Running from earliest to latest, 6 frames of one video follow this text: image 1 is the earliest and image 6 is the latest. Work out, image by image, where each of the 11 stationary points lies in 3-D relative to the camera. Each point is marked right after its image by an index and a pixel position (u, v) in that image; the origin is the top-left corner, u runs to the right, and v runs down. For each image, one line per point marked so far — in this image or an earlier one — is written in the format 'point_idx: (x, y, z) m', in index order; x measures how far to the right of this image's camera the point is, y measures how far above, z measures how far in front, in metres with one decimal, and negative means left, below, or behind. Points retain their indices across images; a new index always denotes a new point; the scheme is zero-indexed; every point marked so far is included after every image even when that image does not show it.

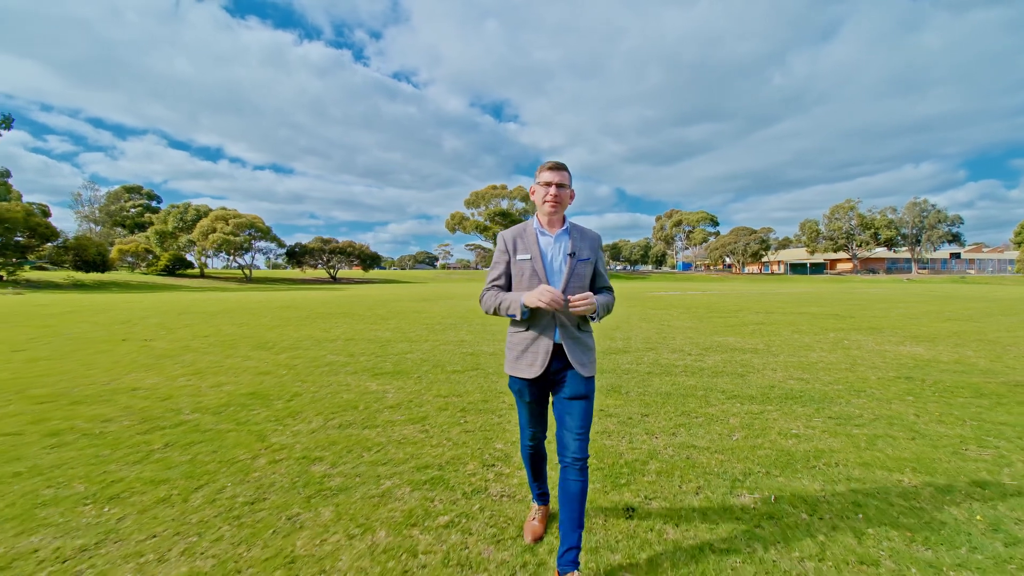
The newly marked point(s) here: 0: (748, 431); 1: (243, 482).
0: (+2.1, -1.3, +3.6) m
1: (-1.8, -1.3, +2.7) m
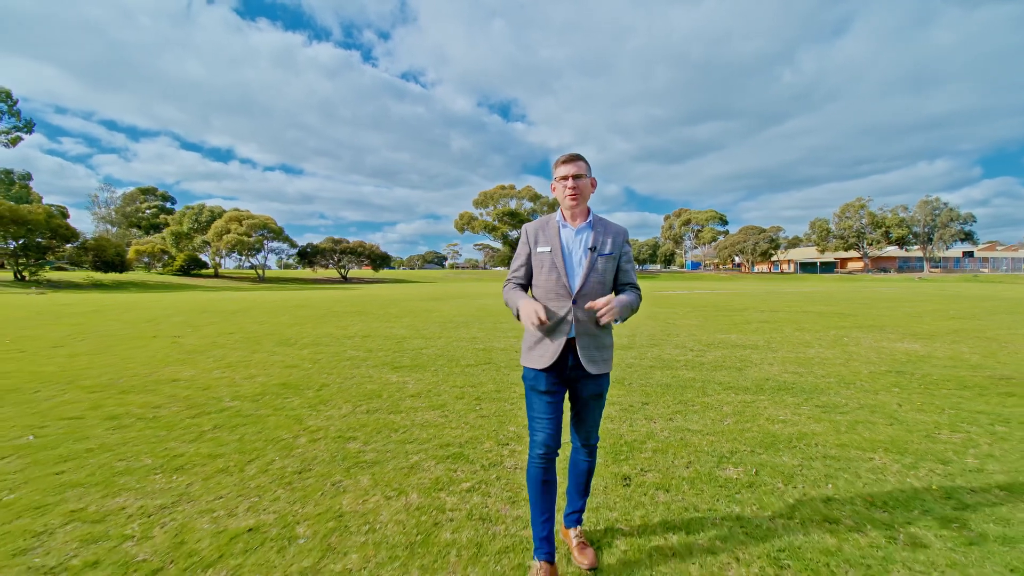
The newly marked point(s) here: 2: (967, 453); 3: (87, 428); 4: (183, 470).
0: (+2.2, -1.3, +3.9) m
1: (-1.7, -1.3, +3.1) m
2: (+3.6, -1.3, +3.2) m
3: (-4.1, -1.3, +3.9) m
4: (-2.5, -1.3, +3.0) m
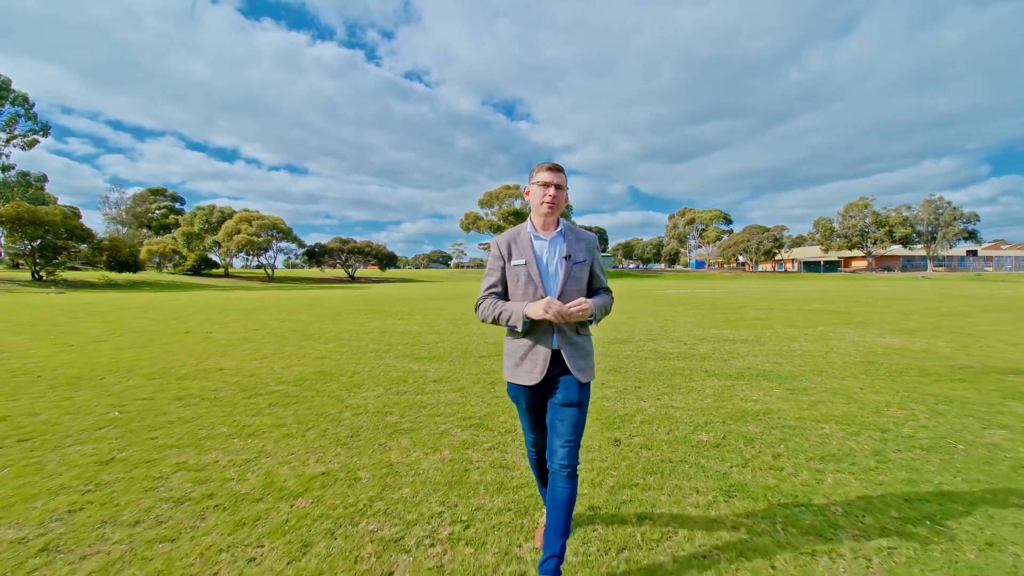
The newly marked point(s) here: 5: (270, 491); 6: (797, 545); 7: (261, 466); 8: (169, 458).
0: (+2.3, -1.2, +4.5) m
1: (-1.6, -1.3, +3.8) m
2: (+3.8, -1.3, +3.8) m
3: (-4.0, -1.3, +4.6) m
4: (-2.4, -1.3, +3.7) m
5: (-1.6, -1.4, +2.7) m
6: (+1.5, -1.4, +2.1) m
7: (-1.9, -1.4, +3.1) m
8: (-2.8, -1.4, +3.3) m
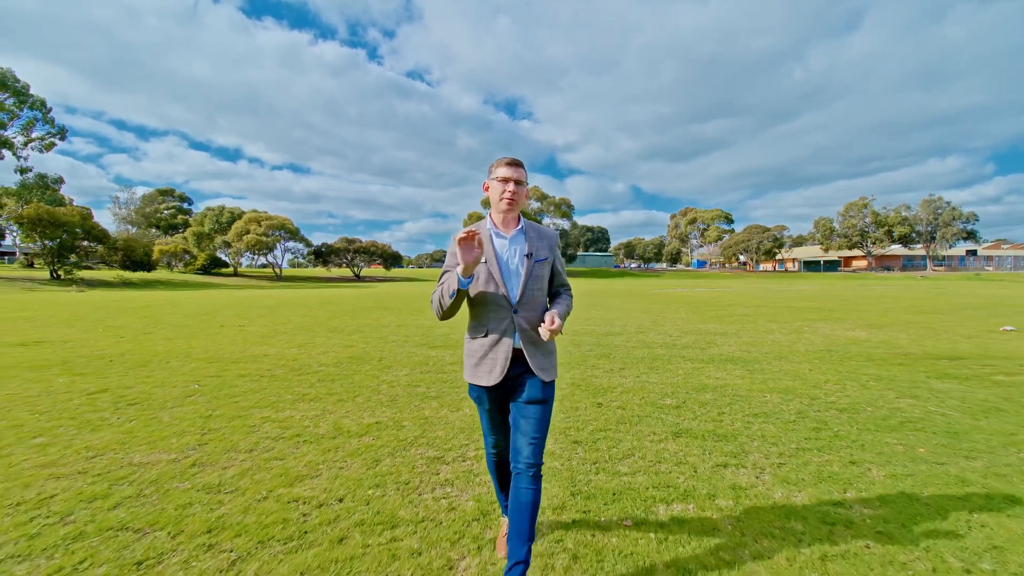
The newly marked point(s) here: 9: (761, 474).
0: (+2.4, -1.2, +5.5) m
1: (-1.6, -1.3, +4.8) m
2: (+3.8, -1.3, +4.8) m
3: (-3.9, -1.3, +5.5) m
4: (-2.3, -1.3, +4.6) m
5: (-1.6, -1.3, +3.7) m
6: (+1.6, -1.3, +3.0) m
7: (-1.9, -1.3, +4.1) m
8: (-2.7, -1.3, +4.2) m
9: (+1.8, -1.3, +2.8) m
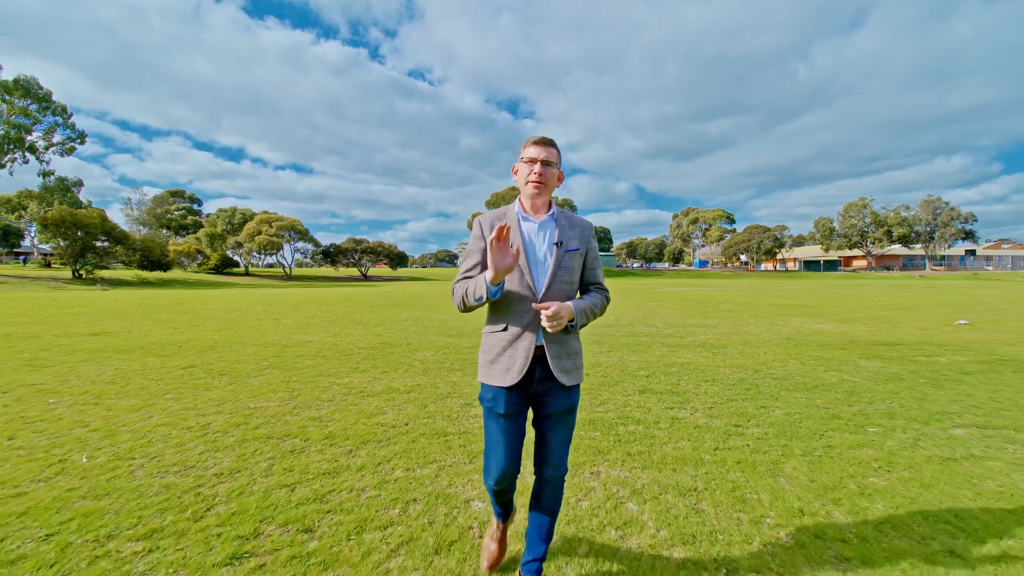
0: (+2.5, -1.1, +6.7) m
1: (-1.5, -1.2, +6.0) m
2: (+3.9, -1.2, +6.0) m
3: (-3.8, -1.2, +6.8) m
4: (-2.2, -1.2, +5.9) m
5: (-1.5, -1.3, +4.9) m
6: (+1.7, -1.3, +4.3) m
7: (-1.8, -1.3, +5.3) m
8: (-2.6, -1.3, +5.5) m
9: (+1.9, -1.3, +4.1) m
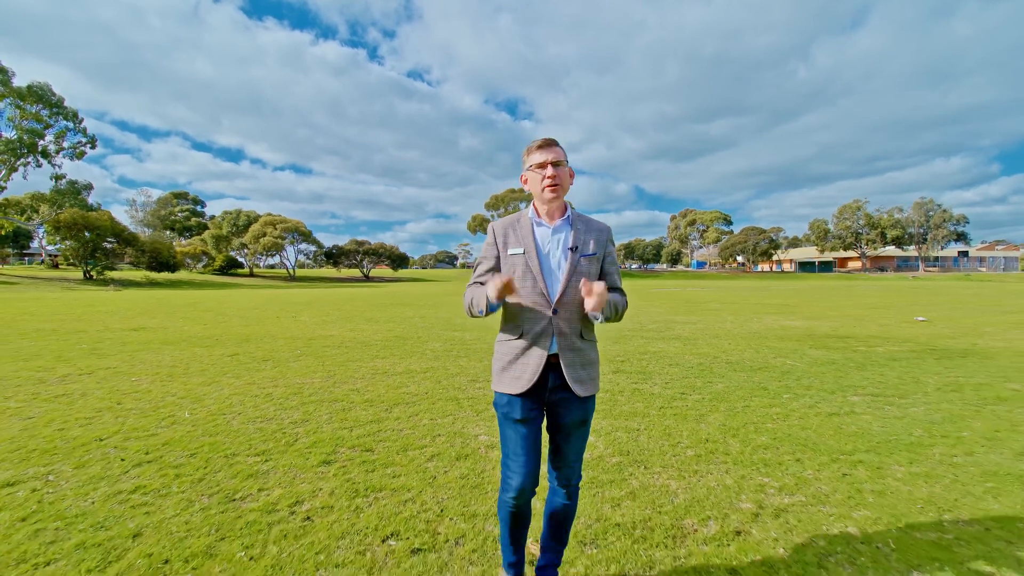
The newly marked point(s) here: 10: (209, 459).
0: (+2.5, -1.1, +7.8) m
1: (-1.5, -1.2, +7.1) m
2: (+3.9, -1.2, +7.1) m
3: (-3.8, -1.2, +7.9) m
4: (-2.2, -1.2, +7.0) m
5: (-1.5, -1.3, +6.0) m
6: (+1.6, -1.3, +5.4) m
7: (-1.8, -1.2, +6.4) m
8: (-2.7, -1.3, +6.6) m
9: (+1.8, -1.3, +5.2) m
10: (-2.5, -1.4, +3.3) m
